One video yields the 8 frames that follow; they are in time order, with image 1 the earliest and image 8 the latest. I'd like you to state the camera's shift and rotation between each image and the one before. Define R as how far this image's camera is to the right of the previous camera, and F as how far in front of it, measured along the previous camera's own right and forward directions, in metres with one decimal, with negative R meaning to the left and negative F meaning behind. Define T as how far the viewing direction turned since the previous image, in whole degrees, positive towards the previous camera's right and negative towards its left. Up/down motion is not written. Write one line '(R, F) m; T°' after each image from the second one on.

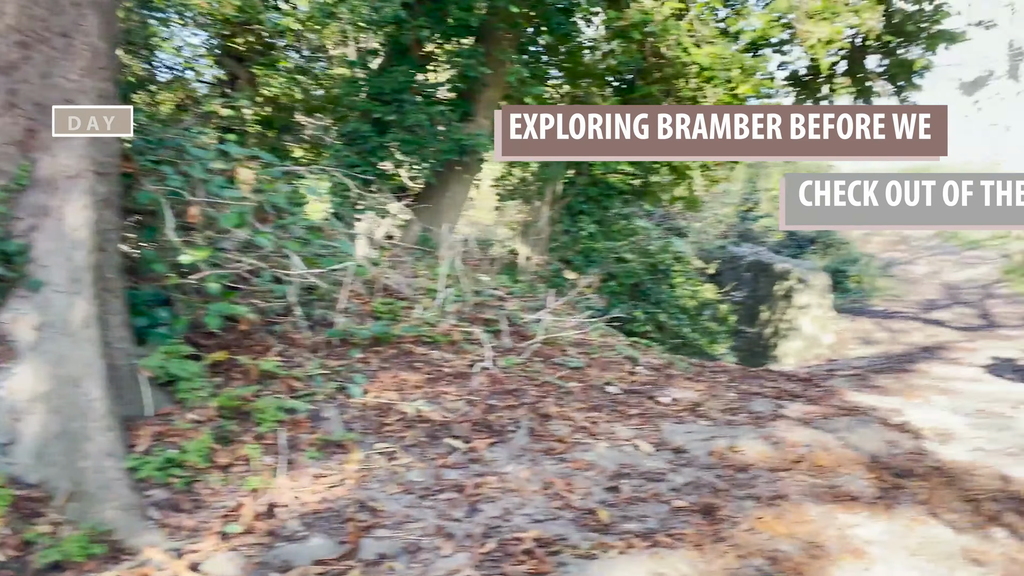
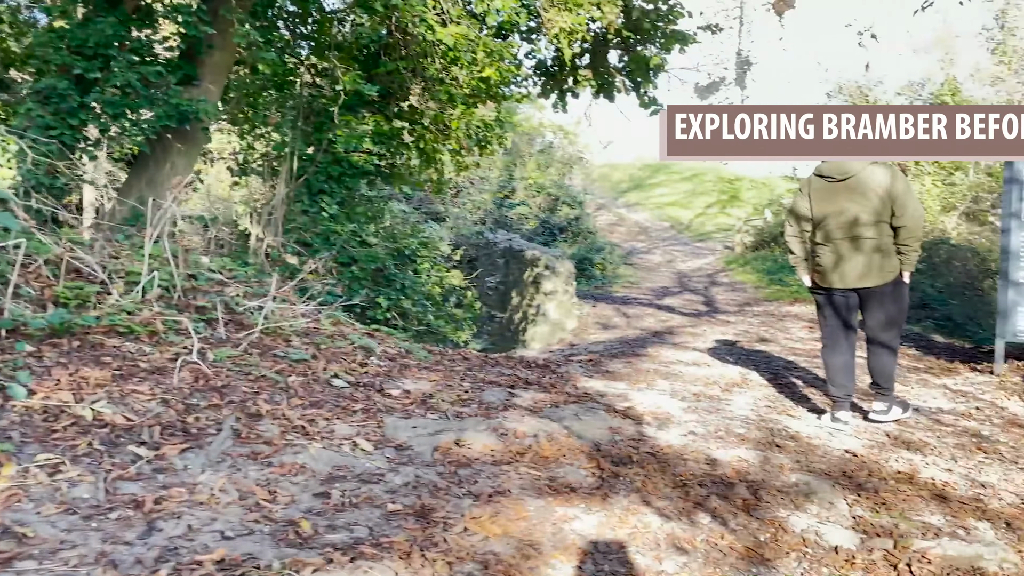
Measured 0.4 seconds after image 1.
(+0.3, +0.3) m; +16°
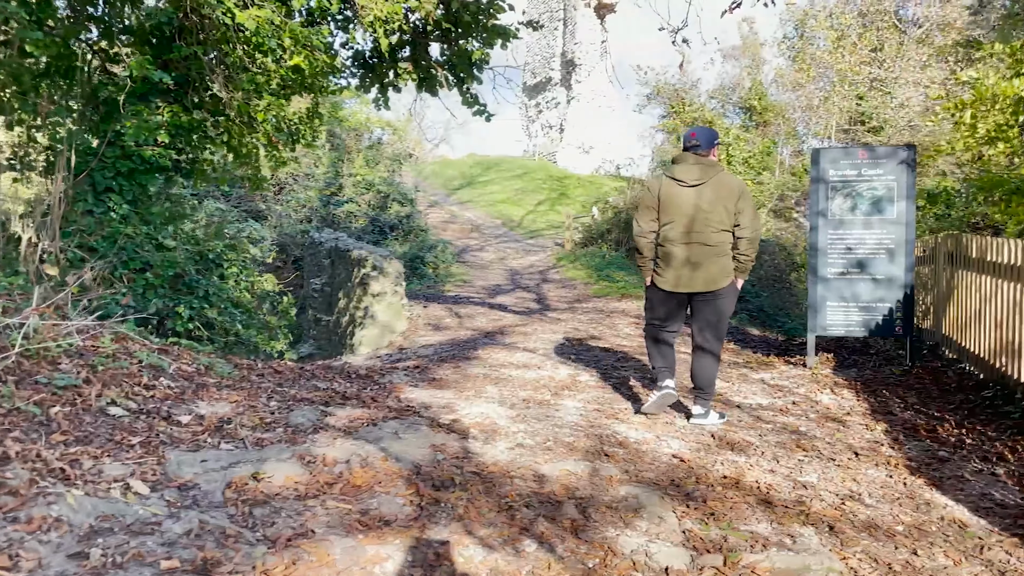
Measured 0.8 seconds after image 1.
(+0.1, +0.4) m; +11°
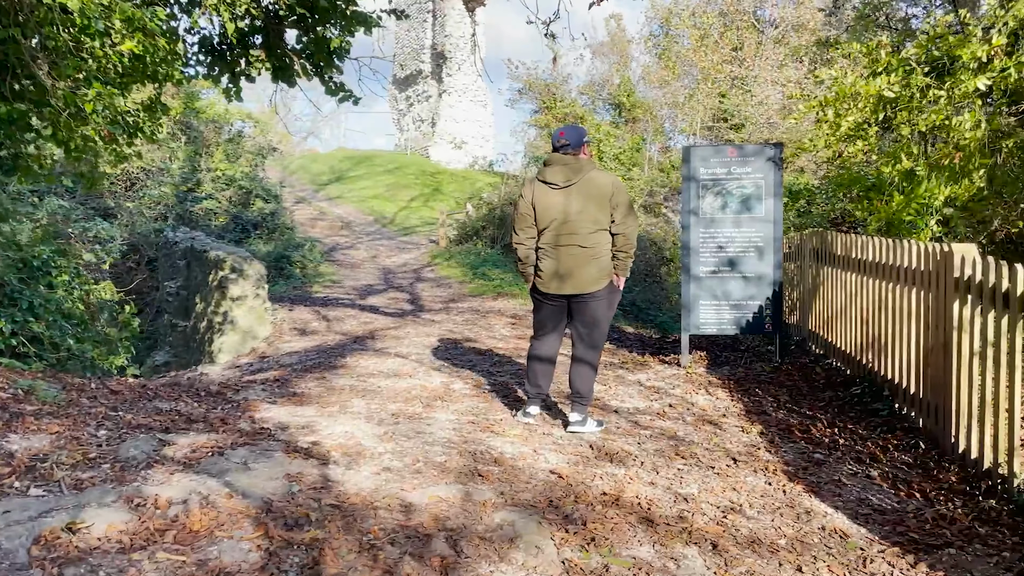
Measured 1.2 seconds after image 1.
(+0.1, +0.4) m; +8°
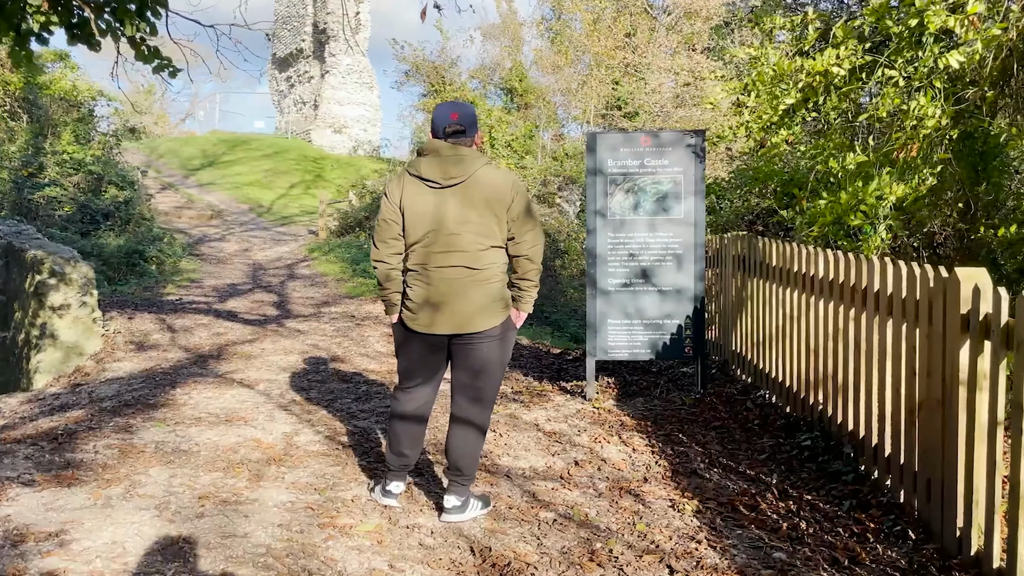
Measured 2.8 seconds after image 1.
(+0.2, +1.5) m; +7°
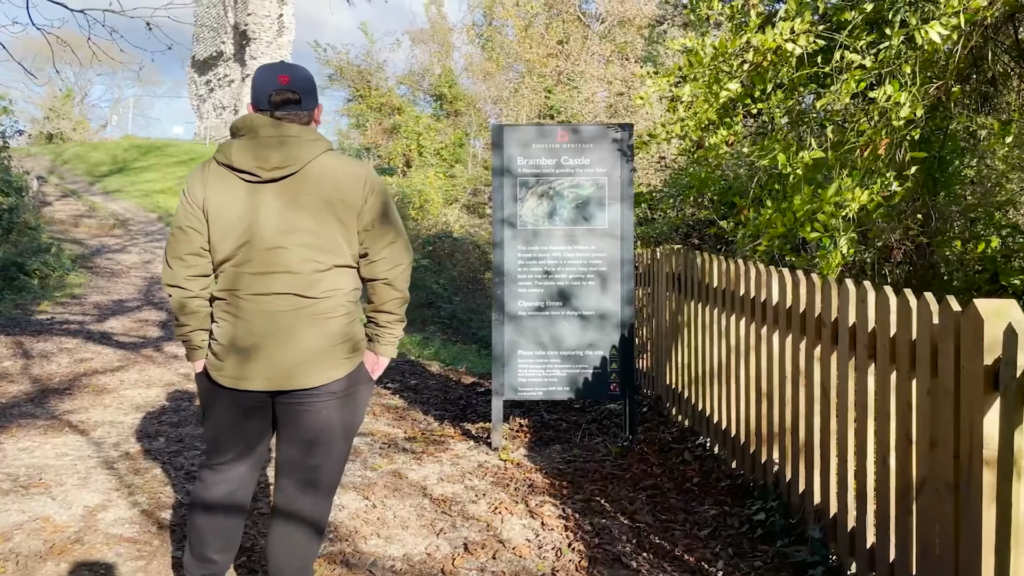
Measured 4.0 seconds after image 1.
(+0.3, +1.1) m; +4°
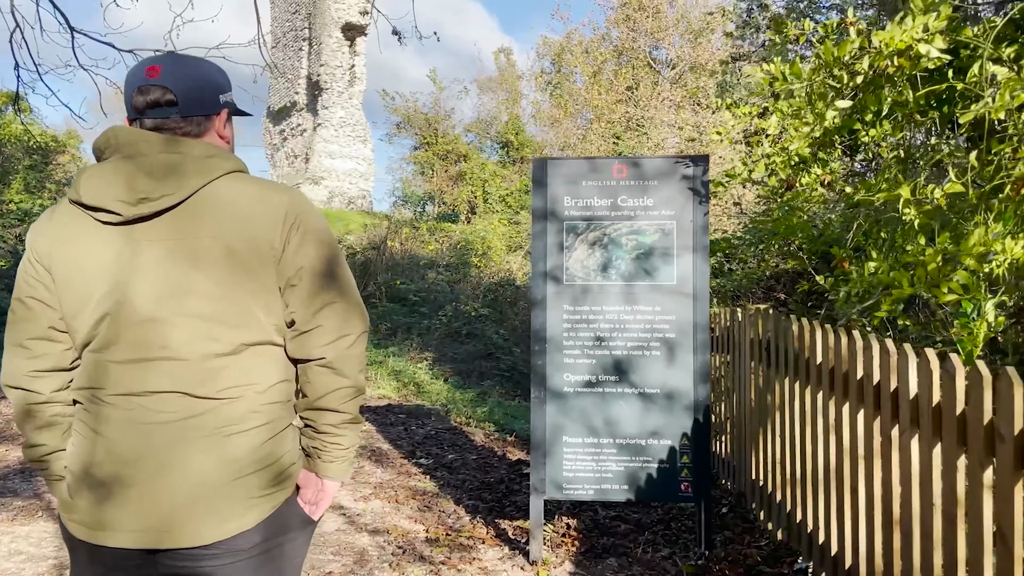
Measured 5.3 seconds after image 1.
(+0.1, +1.0) m; -5°
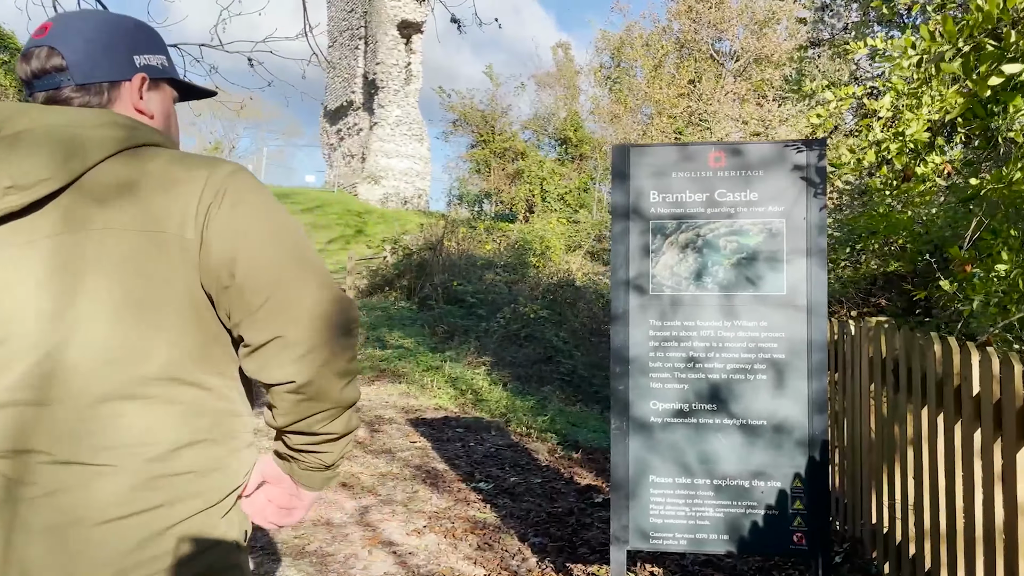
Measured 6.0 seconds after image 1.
(-0.1, +0.6) m; -4°
